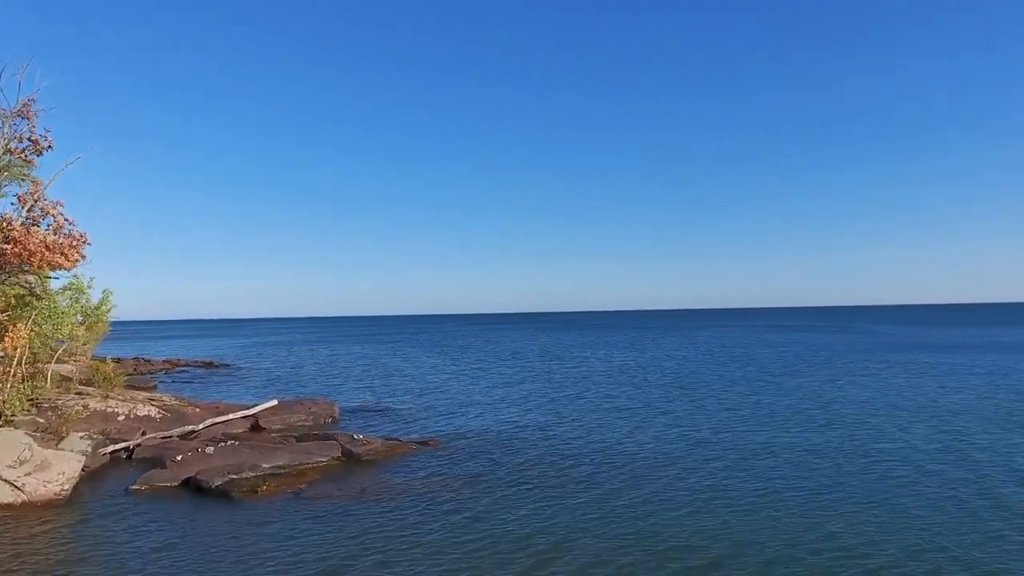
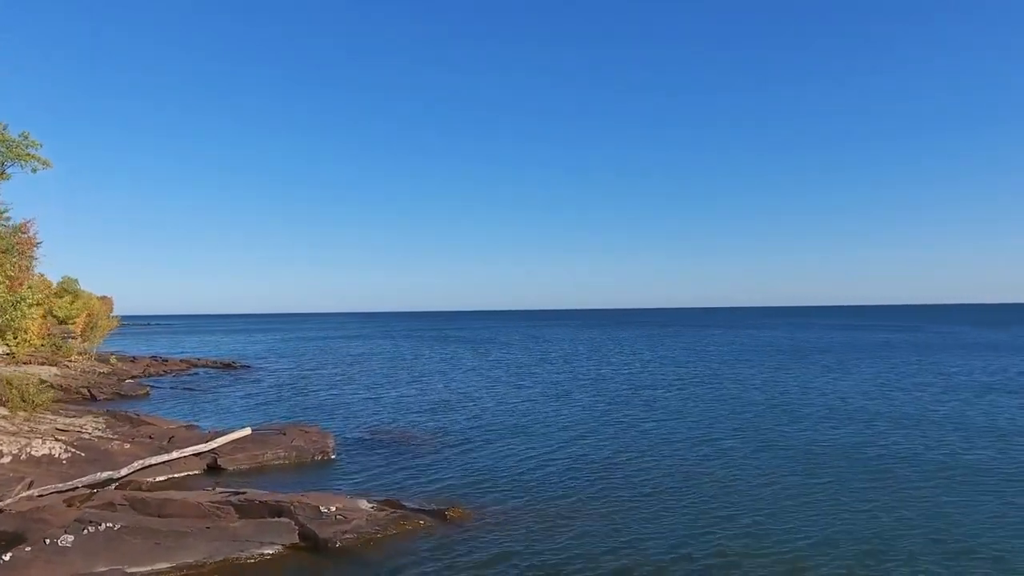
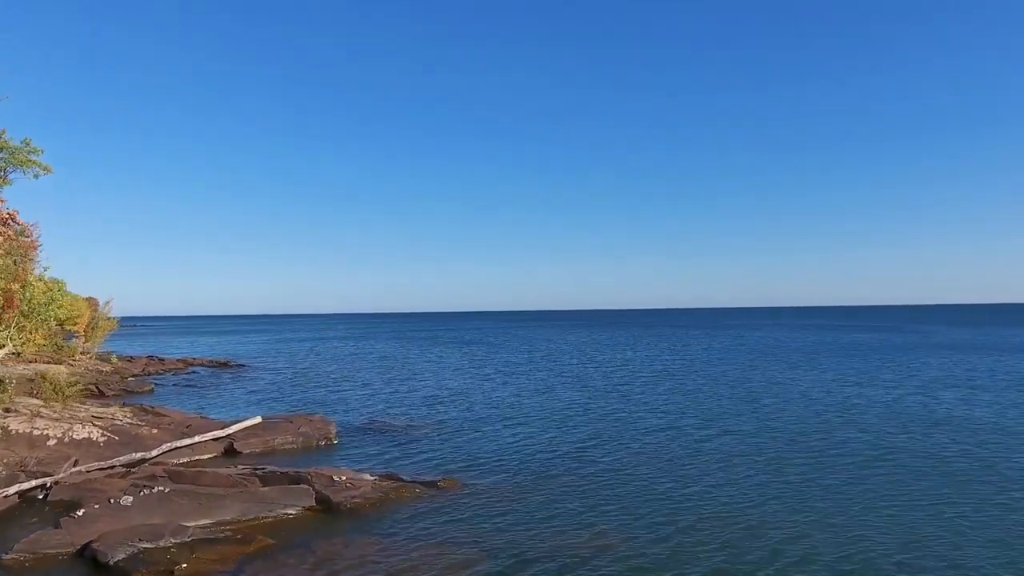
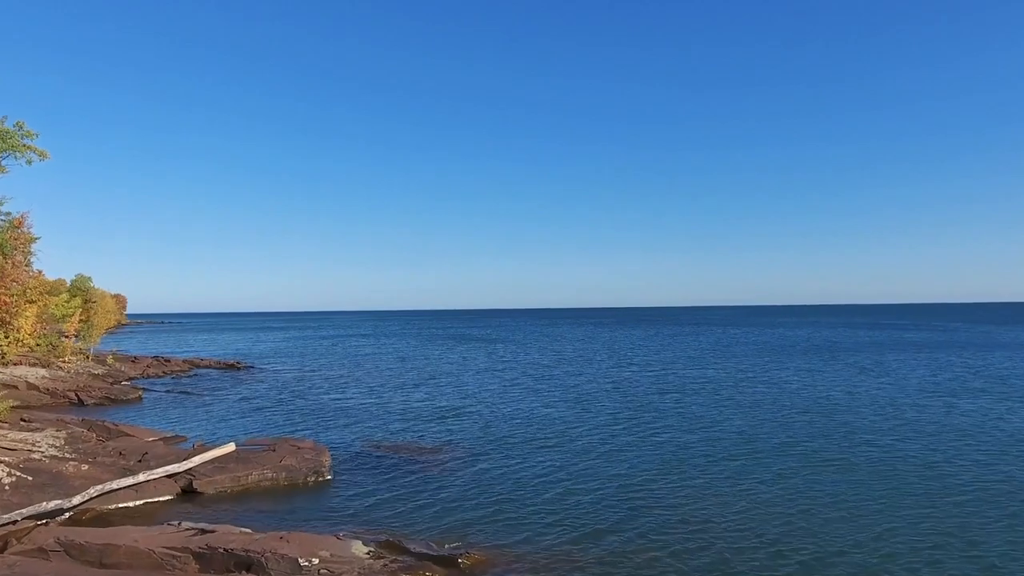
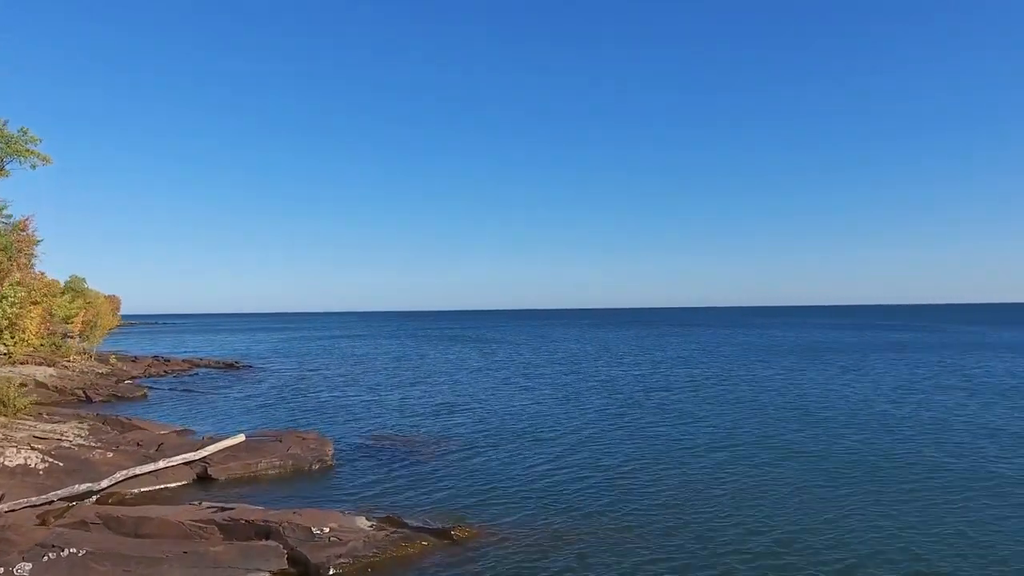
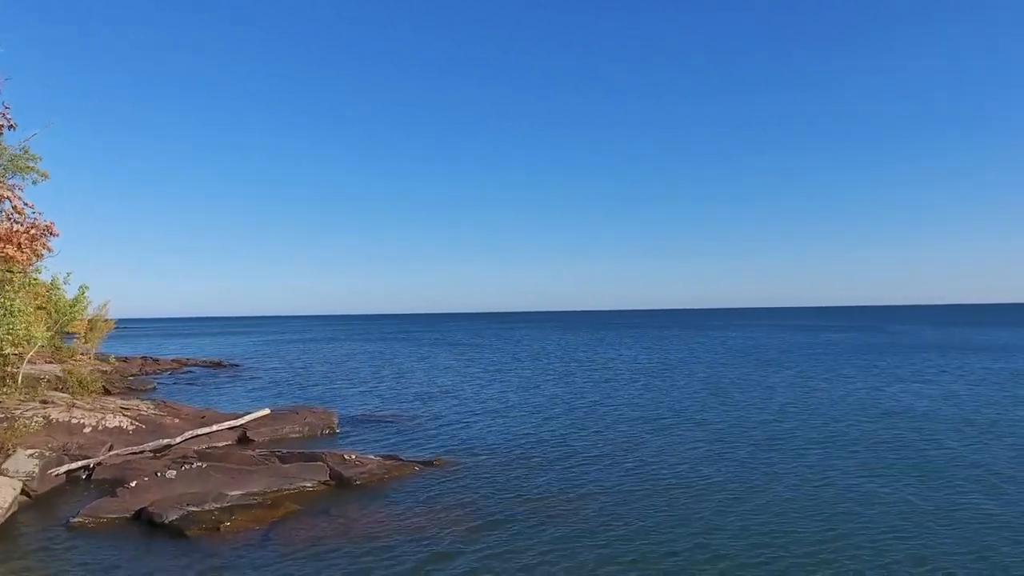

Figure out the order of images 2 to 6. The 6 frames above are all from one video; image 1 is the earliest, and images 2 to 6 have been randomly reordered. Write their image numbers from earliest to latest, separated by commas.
6, 3, 2, 5, 4
